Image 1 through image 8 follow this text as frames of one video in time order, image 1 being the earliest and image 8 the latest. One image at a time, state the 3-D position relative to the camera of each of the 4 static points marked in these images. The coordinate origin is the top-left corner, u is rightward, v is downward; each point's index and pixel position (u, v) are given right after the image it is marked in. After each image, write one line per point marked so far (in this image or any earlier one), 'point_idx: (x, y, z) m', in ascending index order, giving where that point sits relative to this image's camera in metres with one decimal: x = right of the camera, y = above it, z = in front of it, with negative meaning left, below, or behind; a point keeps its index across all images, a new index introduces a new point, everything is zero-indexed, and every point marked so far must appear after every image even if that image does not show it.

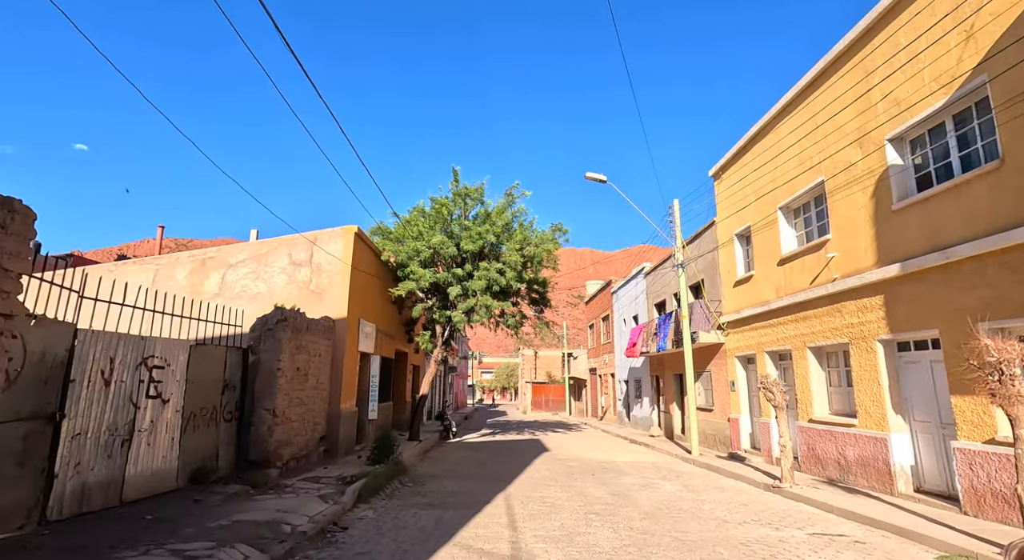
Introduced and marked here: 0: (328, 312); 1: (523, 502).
0: (-4.2, -0.7, +12.0) m
1: (+0.2, -3.4, +8.1) m
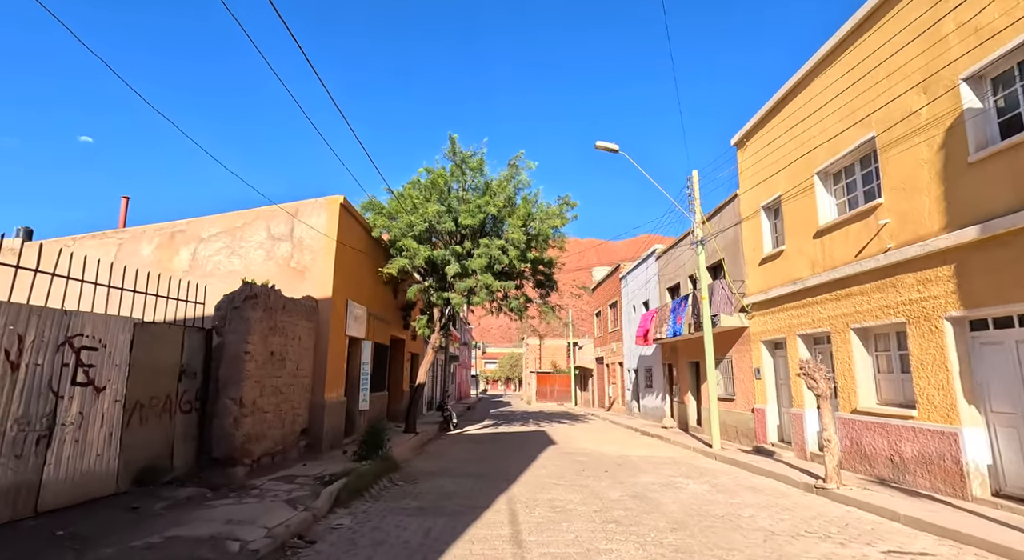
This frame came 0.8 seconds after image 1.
0: (-4.2, -0.2, +10.8) m
1: (+0.2, -3.0, +6.9) m
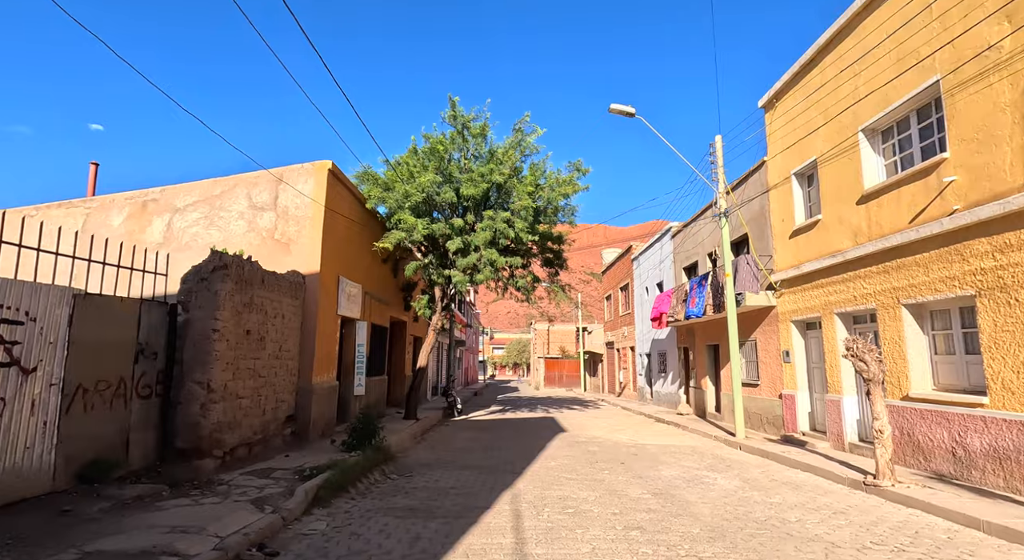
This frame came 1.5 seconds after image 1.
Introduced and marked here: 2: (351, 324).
0: (-4.1, +0.3, +9.9) m
1: (+0.3, -2.6, +6.0) m
2: (-3.7, -1.0, +12.2) m
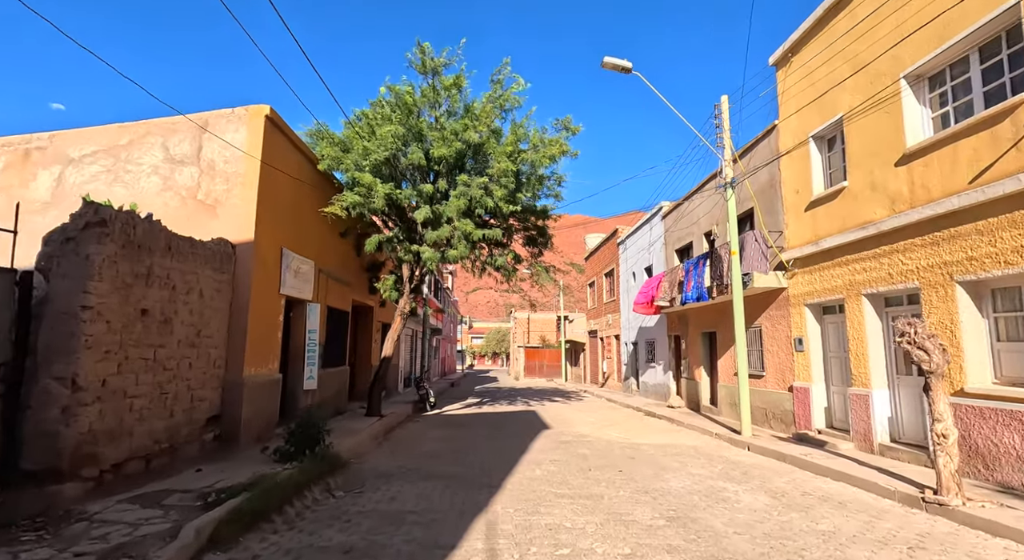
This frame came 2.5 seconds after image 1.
0: (-4.4, +0.7, +8.1) m
1: (+0.1, -2.2, +4.4) m
2: (-4.2, -0.5, +10.4) m
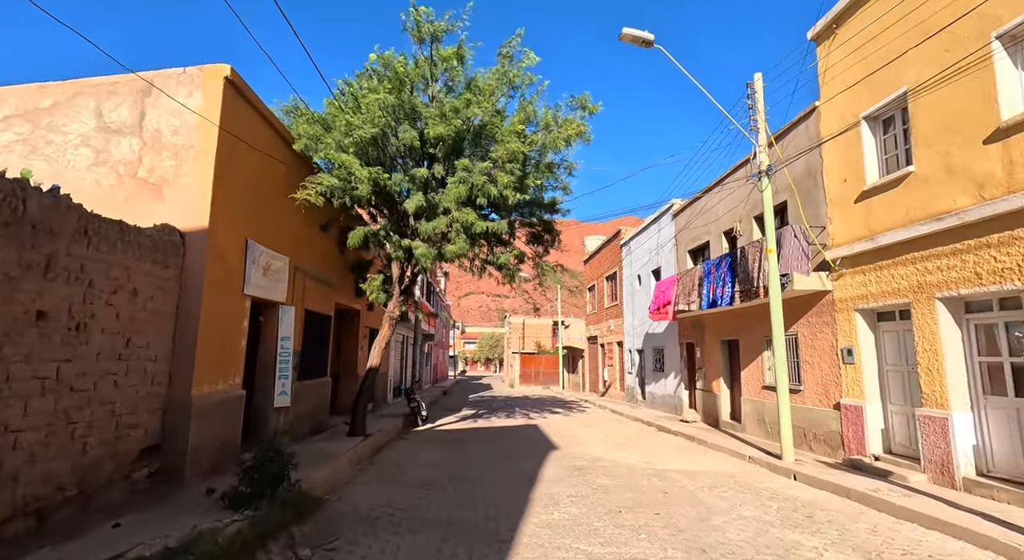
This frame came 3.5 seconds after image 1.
0: (-4.3, +0.8, +6.6) m
1: (+0.2, -2.2, +2.9) m
2: (-4.1, -0.5, +8.9) m
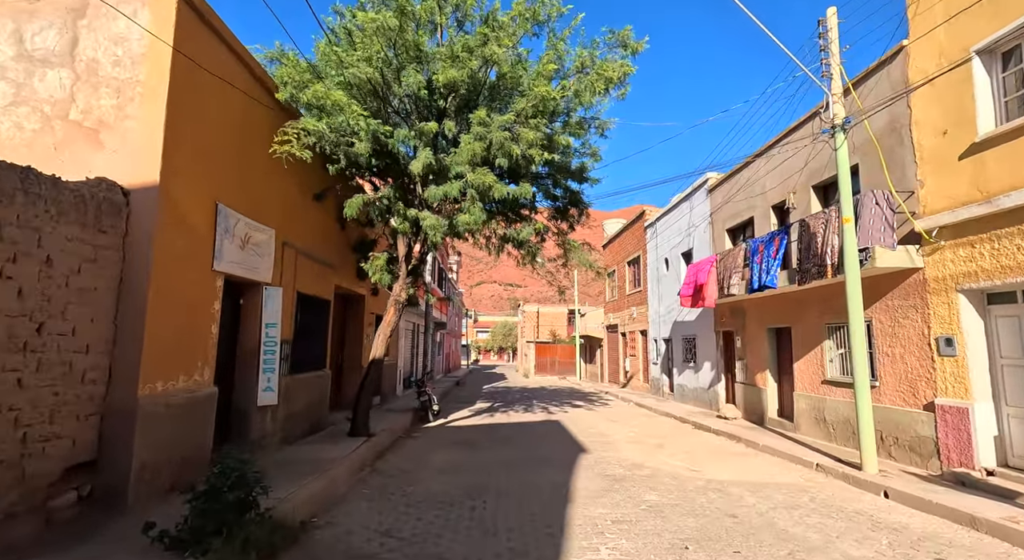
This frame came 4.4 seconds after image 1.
0: (-3.9, +1.1, +5.1) m
1: (+0.5, -2.0, +1.5) m
2: (-3.7, -0.1, +7.5) m
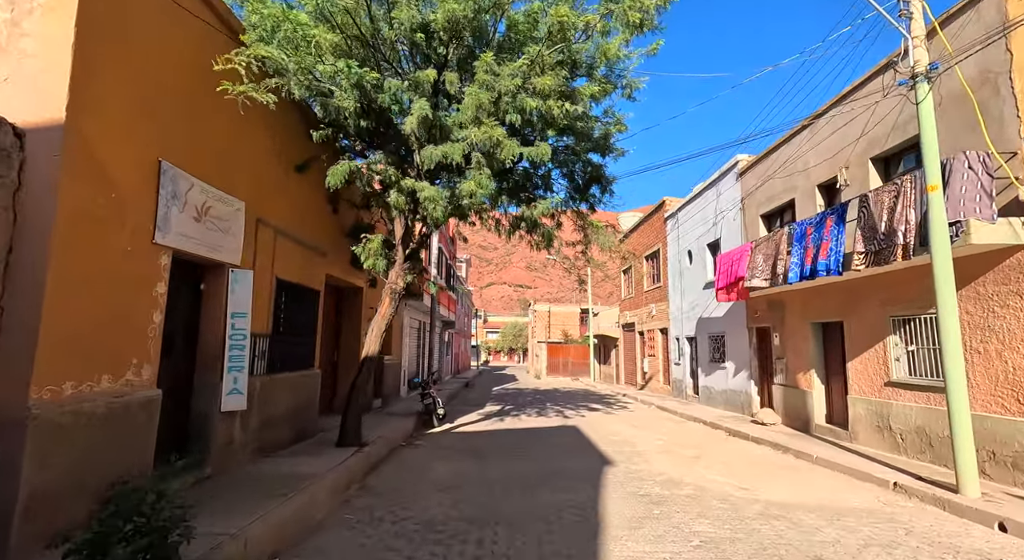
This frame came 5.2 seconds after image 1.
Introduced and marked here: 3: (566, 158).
0: (-3.8, +1.3, +3.9) m
1: (+0.6, -1.7, +0.1) m
2: (-3.5, +0.1, +6.3) m
3: (+1.0, +2.2, +9.3) m
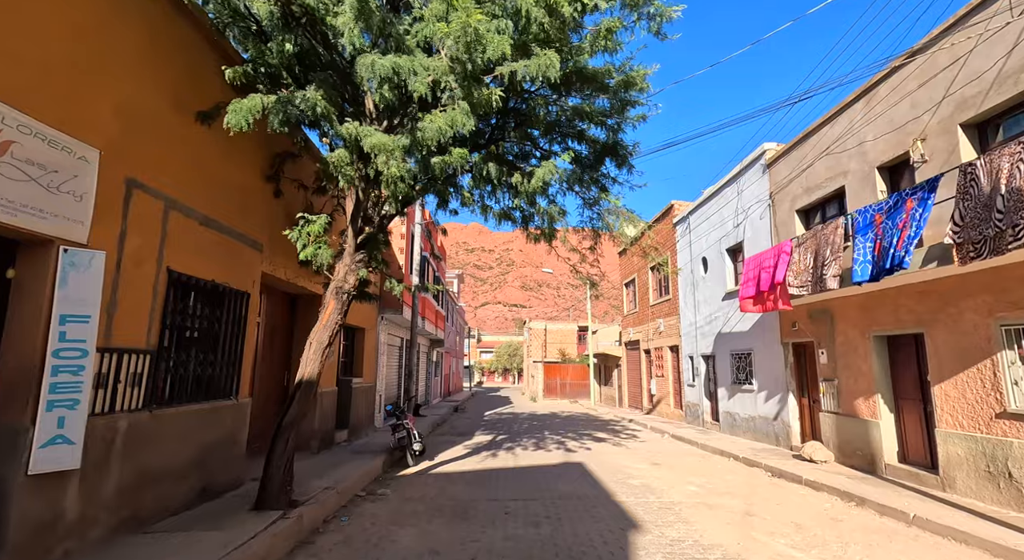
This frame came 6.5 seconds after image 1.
0: (-3.9, +1.5, +1.6) m
1: (+0.5, -1.3, -2.2) m
2: (-3.6, +0.2, +4.0) m
3: (+0.8, +2.2, +7.1) m
